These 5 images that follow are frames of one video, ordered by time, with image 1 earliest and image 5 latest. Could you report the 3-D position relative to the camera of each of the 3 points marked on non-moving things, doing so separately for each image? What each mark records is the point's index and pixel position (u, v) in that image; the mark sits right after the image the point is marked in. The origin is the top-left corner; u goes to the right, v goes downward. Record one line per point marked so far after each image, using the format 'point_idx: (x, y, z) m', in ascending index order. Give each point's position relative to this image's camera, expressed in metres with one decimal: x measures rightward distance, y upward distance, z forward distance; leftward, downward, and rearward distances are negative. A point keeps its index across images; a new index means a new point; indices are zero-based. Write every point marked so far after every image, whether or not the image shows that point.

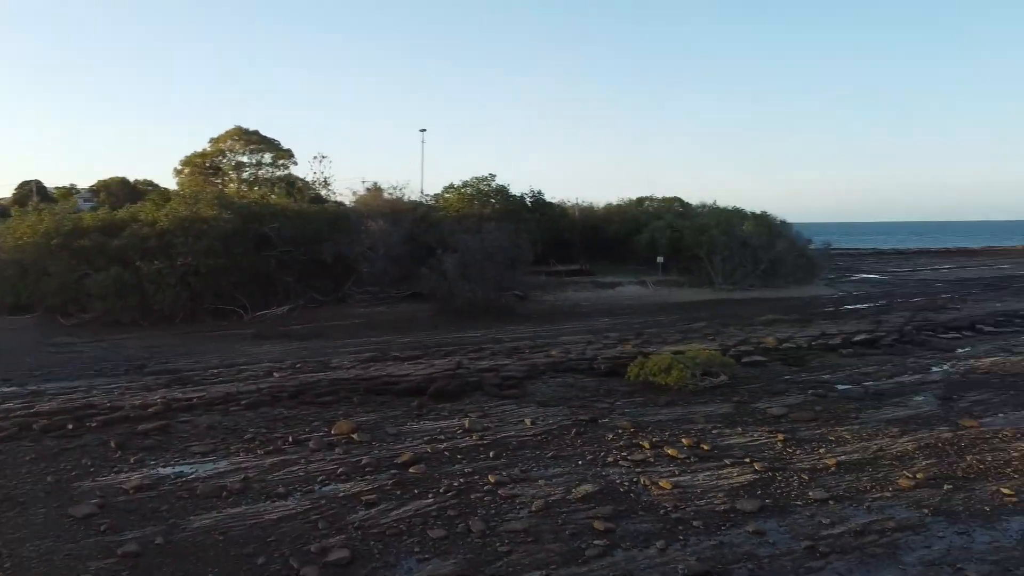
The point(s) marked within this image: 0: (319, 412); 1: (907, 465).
0: (-2.6, -1.7, +10.9) m
1: (+4.3, -1.9, +8.8) m
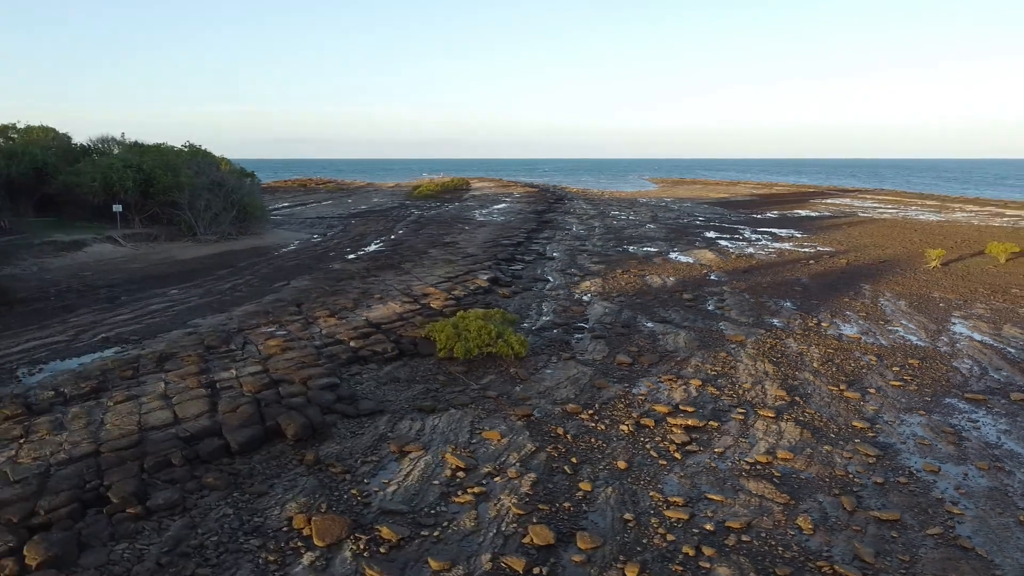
0: (-2.2, -1.7, +5.7) m
1: (+3.6, -1.1, +10.0) m
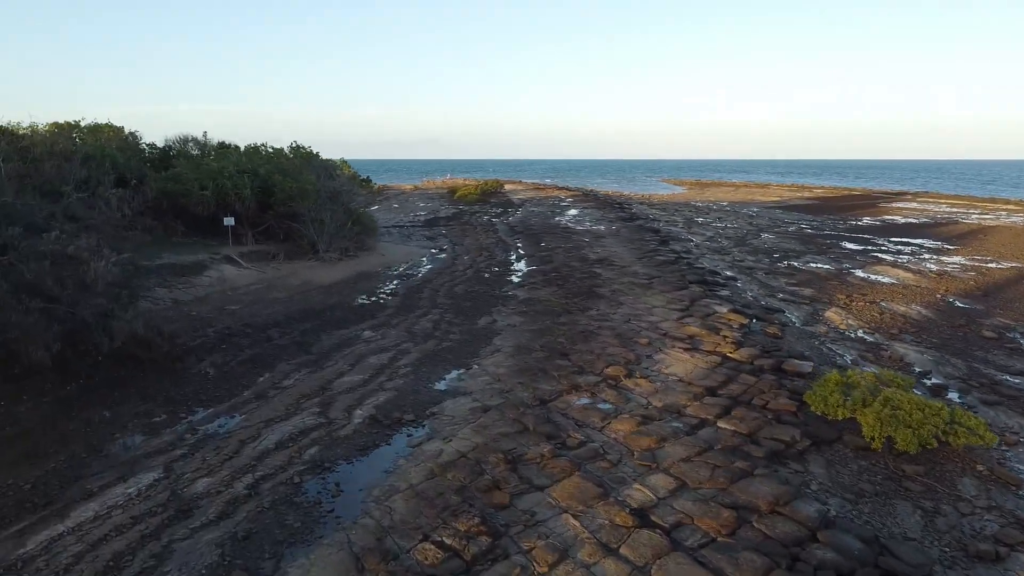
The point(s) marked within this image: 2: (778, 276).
0: (+1.9, -2.2, +2.7) m
1: (+7.6, -1.7, +7.1) m
2: (+5.9, +0.3, +18.0) m
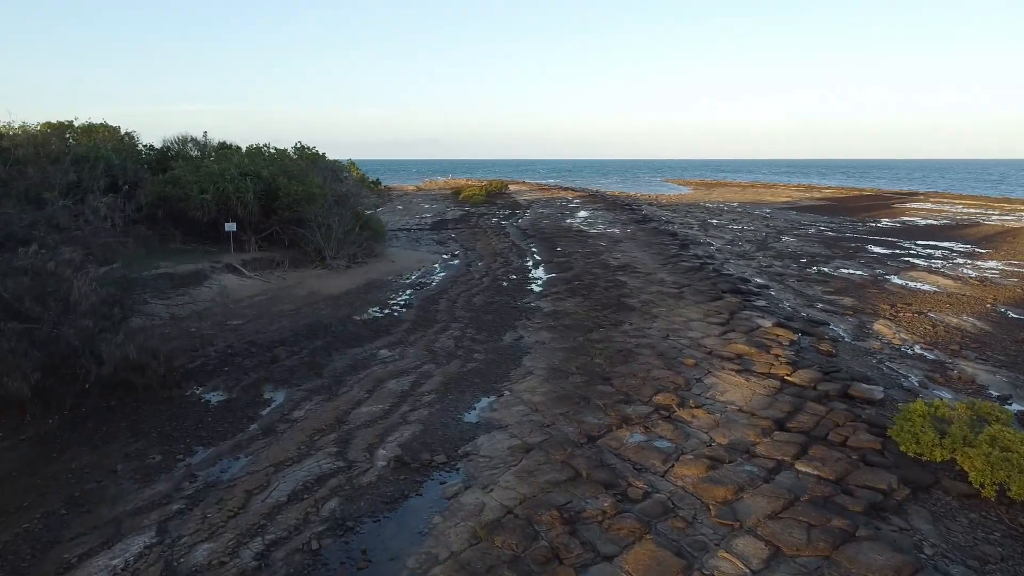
0: (+2.3, -2.4, +1.7) m
1: (+8.0, -1.8, +6.1) m
2: (+6.2, +0.1, +17.0) m
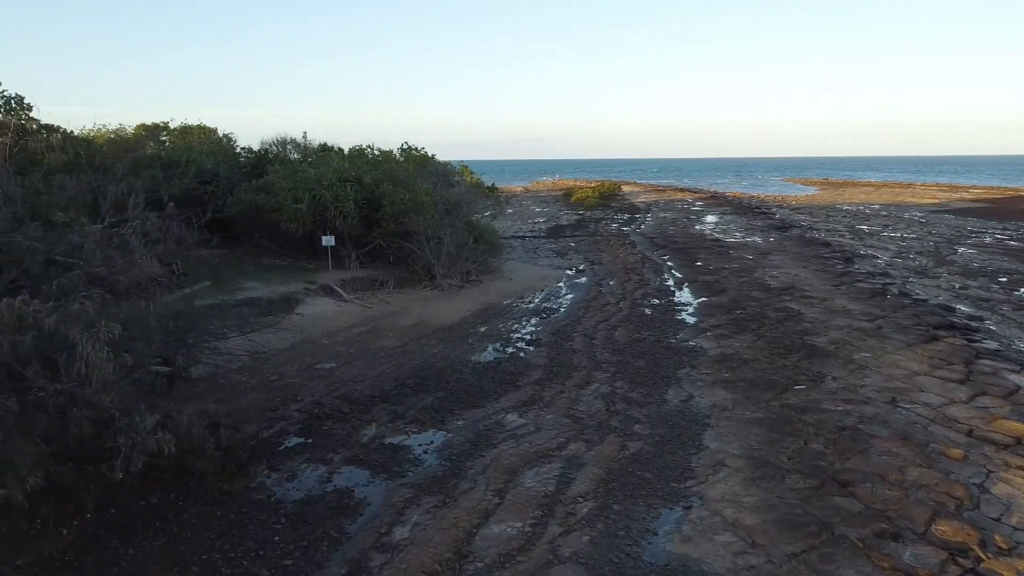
0: (+2.8, -2.8, -1.2) m
1: (+9.0, -2.4, +2.4) m
2: (+8.6, -0.4, +13.5) m
